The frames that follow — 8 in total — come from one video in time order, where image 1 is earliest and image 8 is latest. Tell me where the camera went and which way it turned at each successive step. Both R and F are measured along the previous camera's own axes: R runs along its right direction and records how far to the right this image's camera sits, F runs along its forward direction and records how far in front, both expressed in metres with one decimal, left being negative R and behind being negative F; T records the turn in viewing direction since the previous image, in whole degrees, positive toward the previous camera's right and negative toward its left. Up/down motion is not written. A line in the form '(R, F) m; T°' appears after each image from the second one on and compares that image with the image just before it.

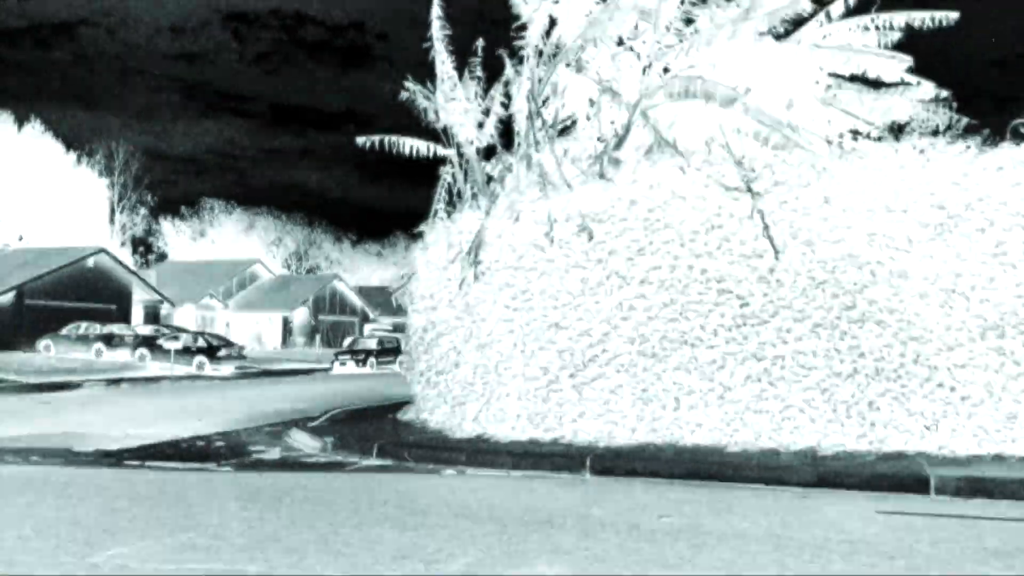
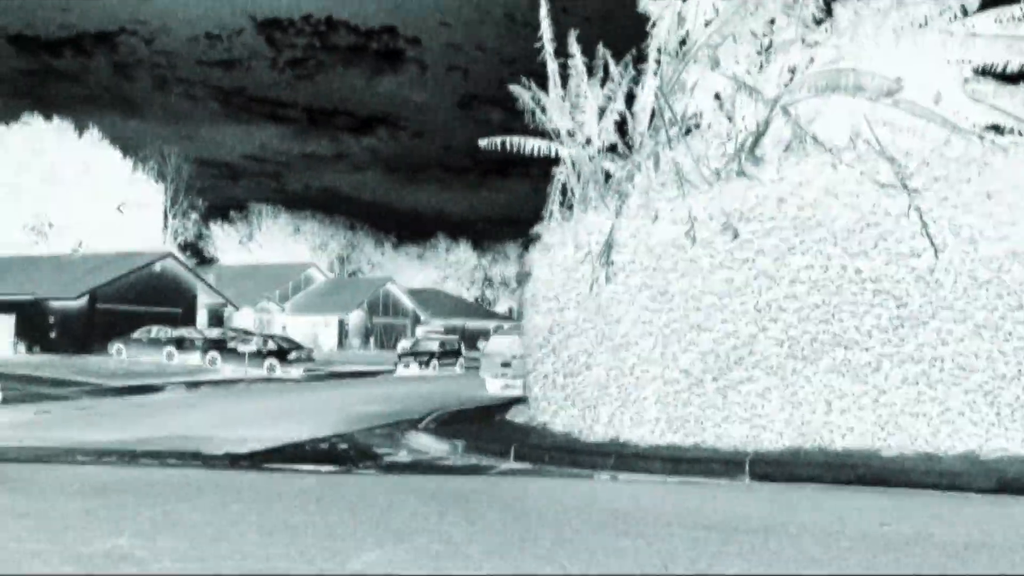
(-1.8, +0.2) m; -2°
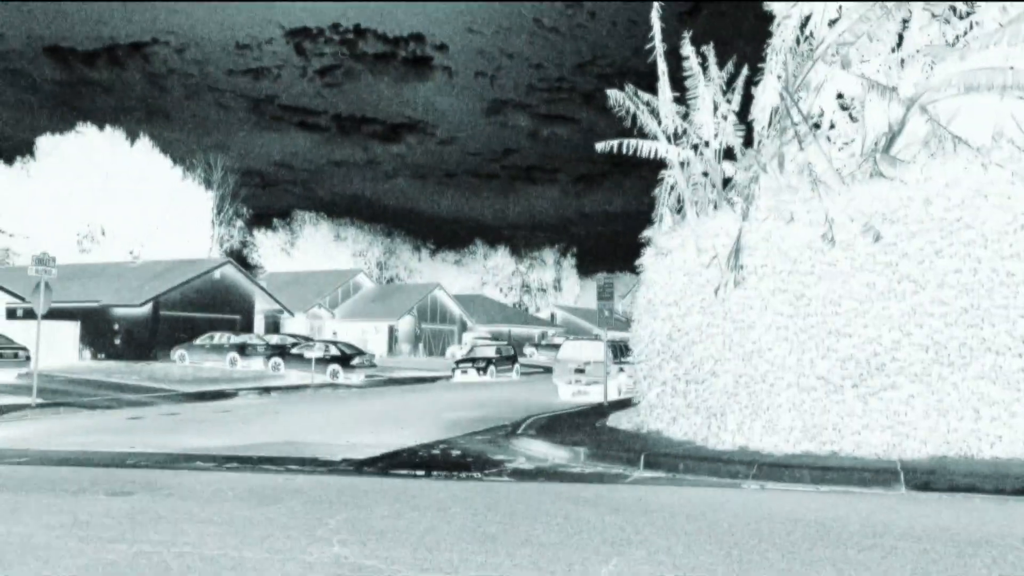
(-1.7, +0.2) m; -2°
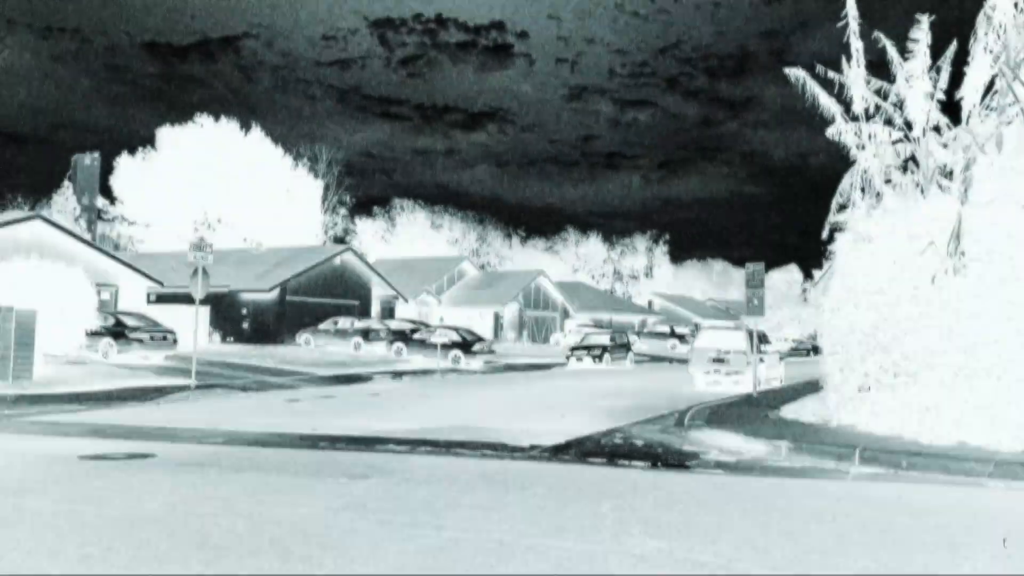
(-2.1, +0.1) m; -5°
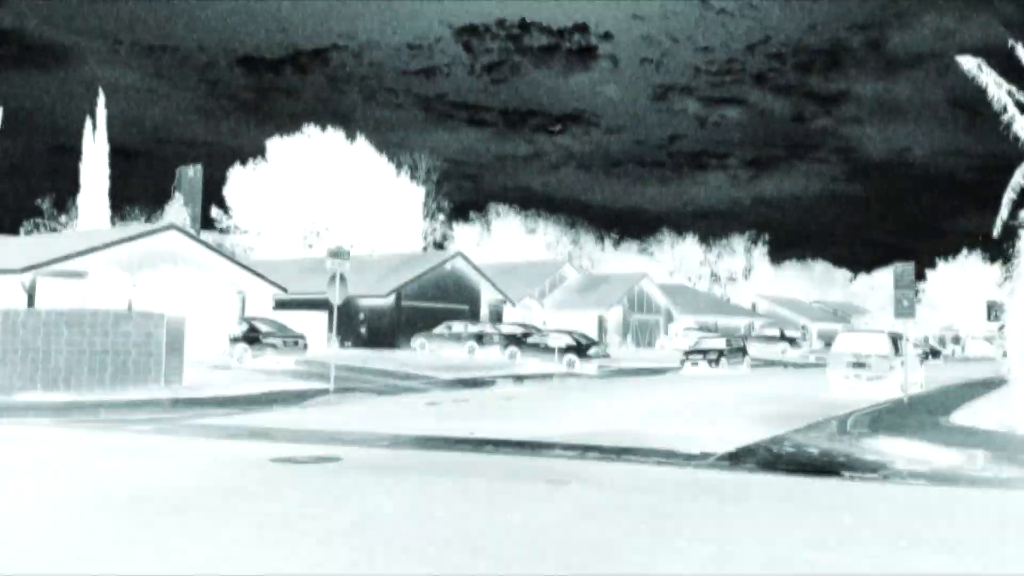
(-1.5, +0.1) m; -6°
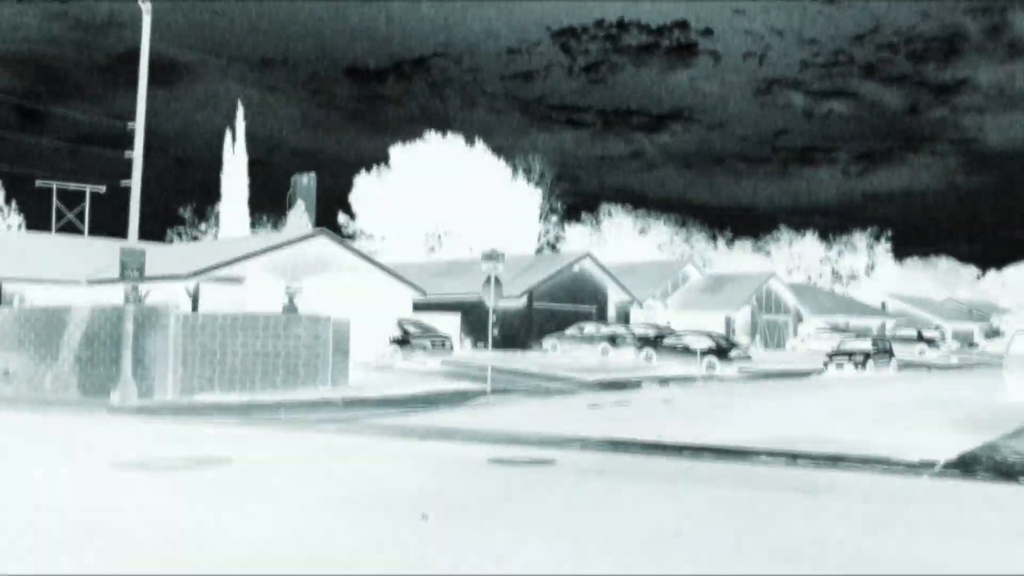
(-1.8, +0.1) m; -7°
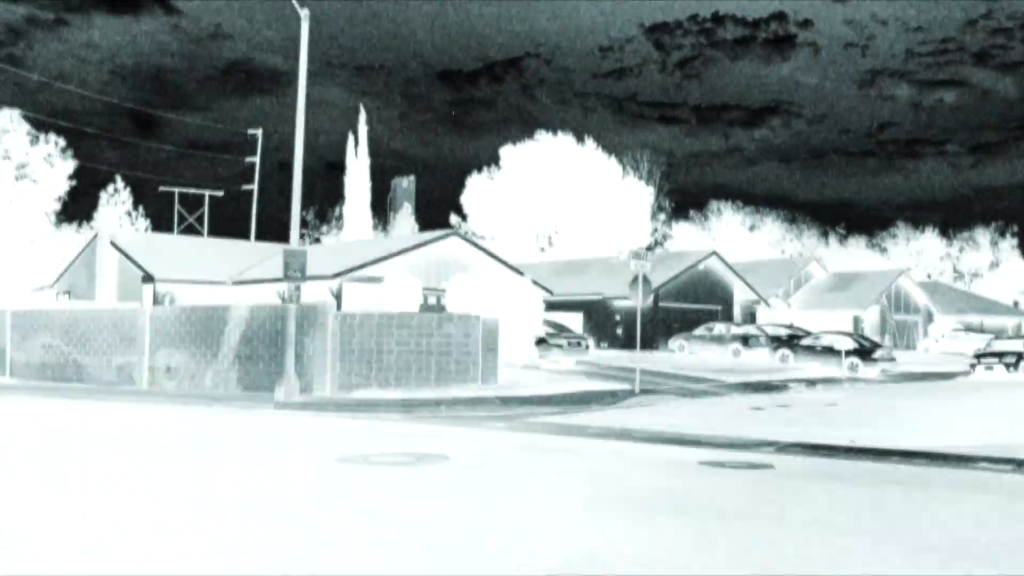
(-1.9, +0.1) m; -6°
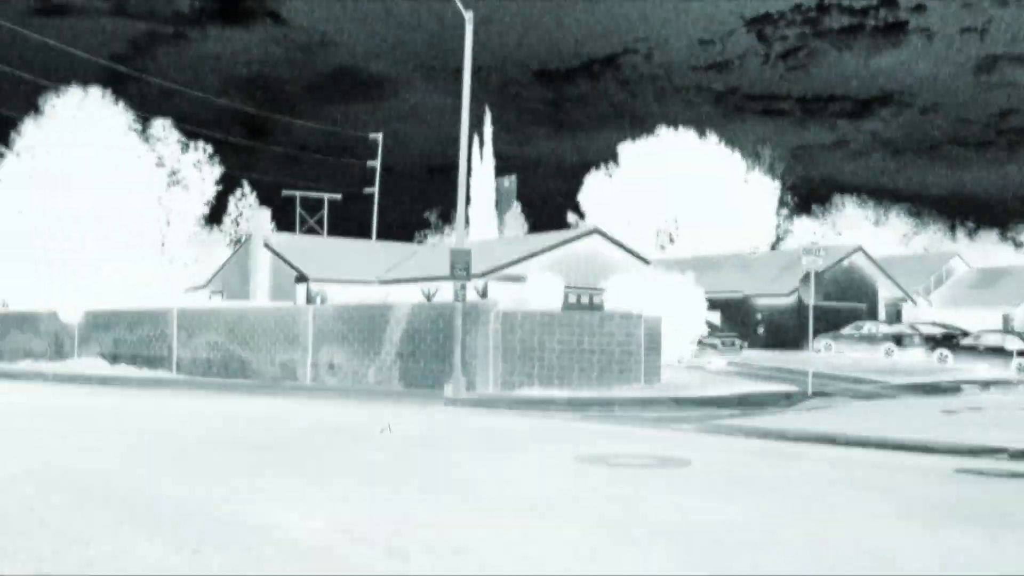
(-2.2, 0.0) m; -6°
